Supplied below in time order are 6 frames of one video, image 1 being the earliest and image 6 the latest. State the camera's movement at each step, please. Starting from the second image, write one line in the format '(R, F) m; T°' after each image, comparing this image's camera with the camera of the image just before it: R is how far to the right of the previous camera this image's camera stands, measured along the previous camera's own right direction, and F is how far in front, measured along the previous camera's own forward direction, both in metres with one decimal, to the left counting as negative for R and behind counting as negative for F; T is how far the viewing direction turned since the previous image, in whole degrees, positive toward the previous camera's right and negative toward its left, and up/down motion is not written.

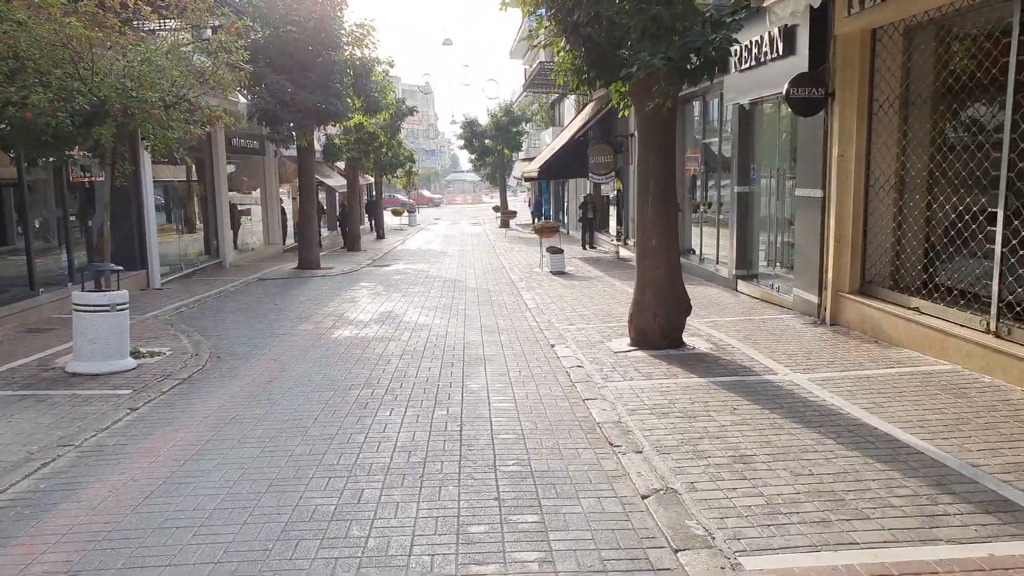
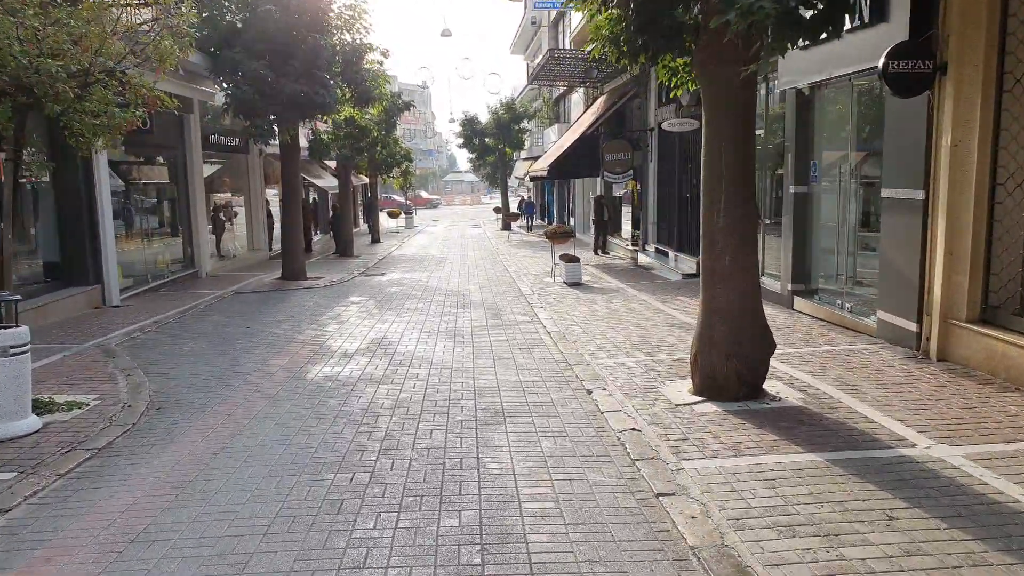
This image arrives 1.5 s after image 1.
(-0.2, +1.9) m; 0°
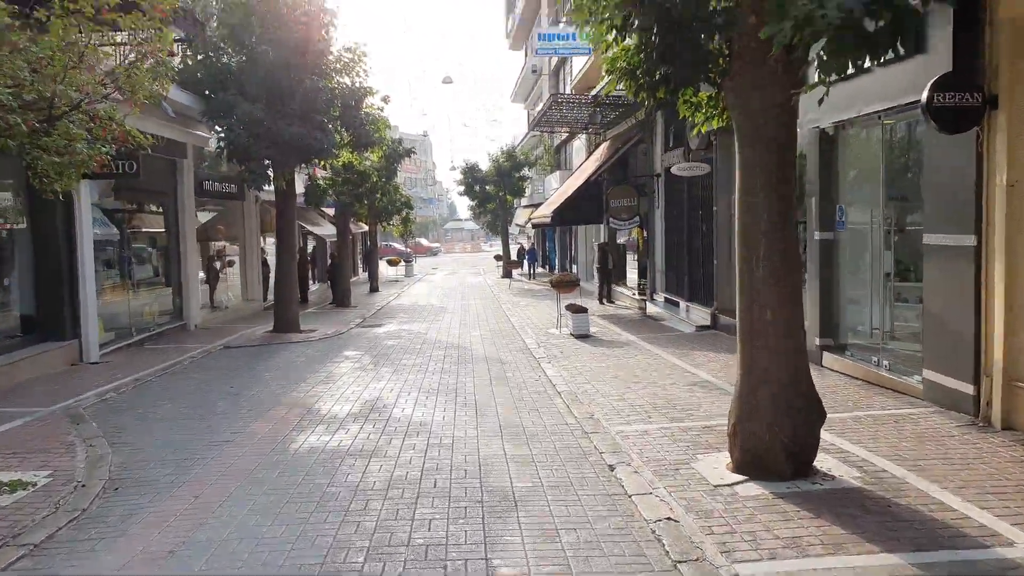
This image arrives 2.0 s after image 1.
(-0.1, +0.7) m; 0°
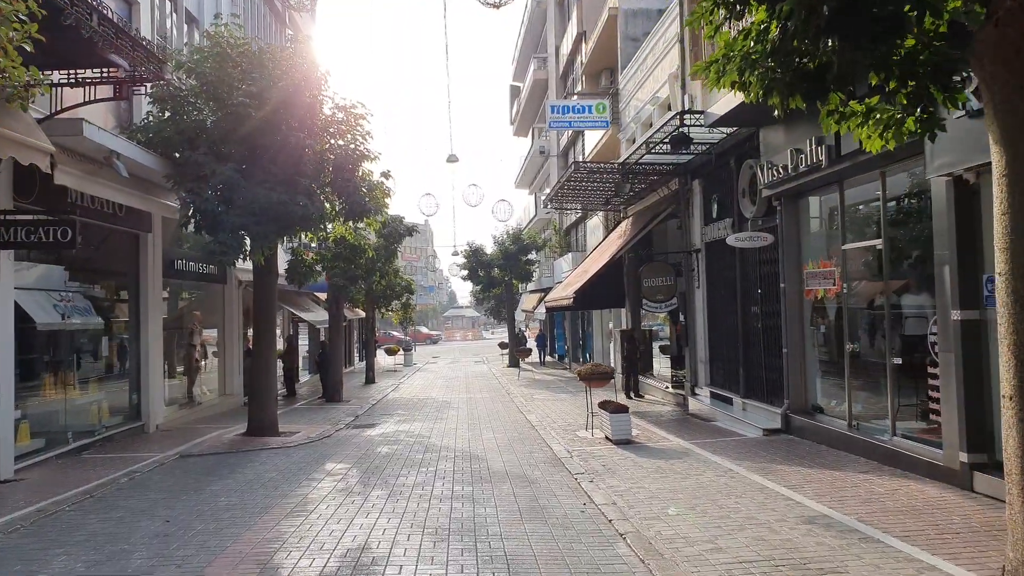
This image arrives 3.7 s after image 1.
(-0.4, +2.4) m; 0°
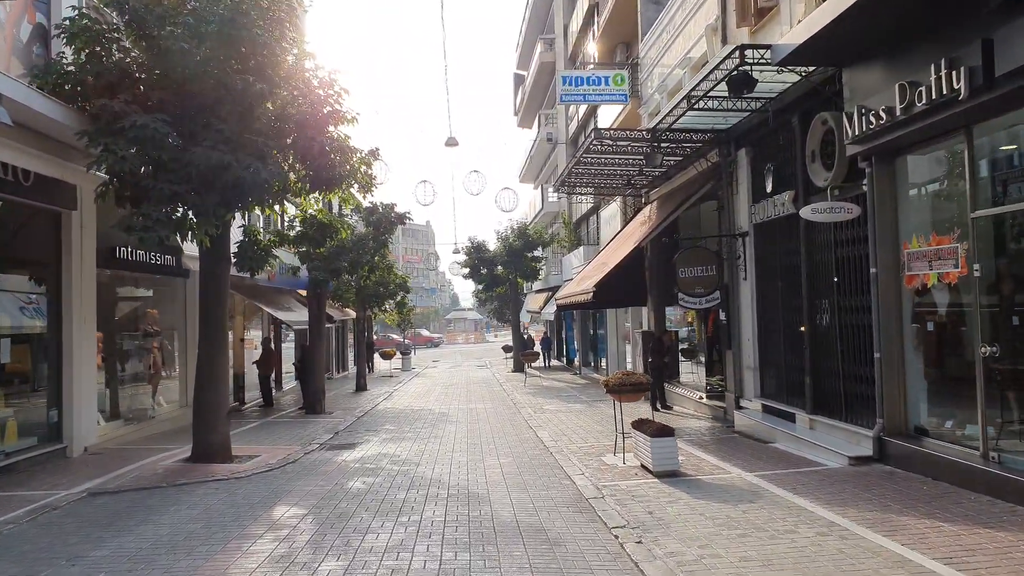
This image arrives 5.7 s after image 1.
(-0.1, +2.6) m; 0°
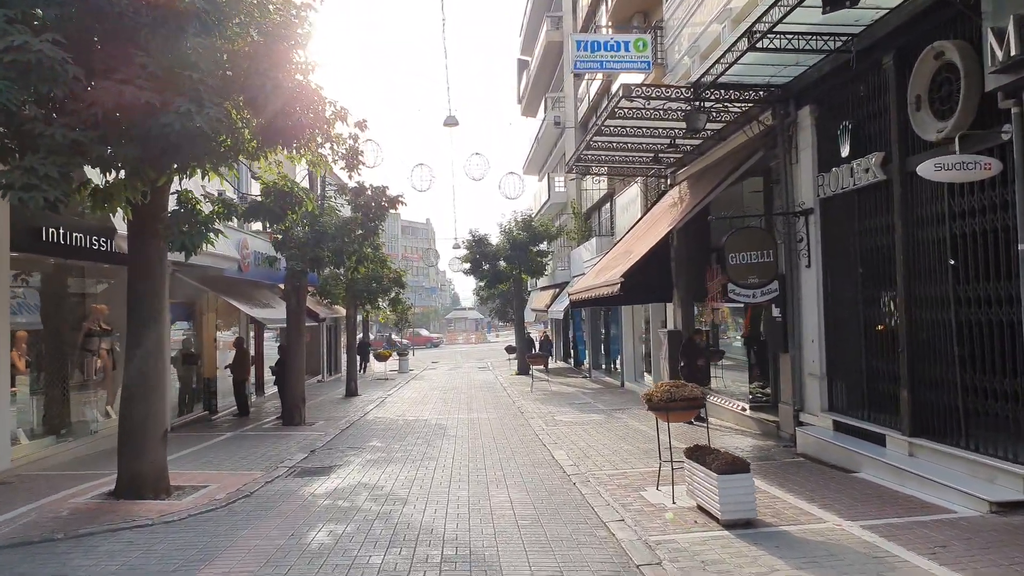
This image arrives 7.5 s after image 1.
(-0.2, +2.3) m; 0°
